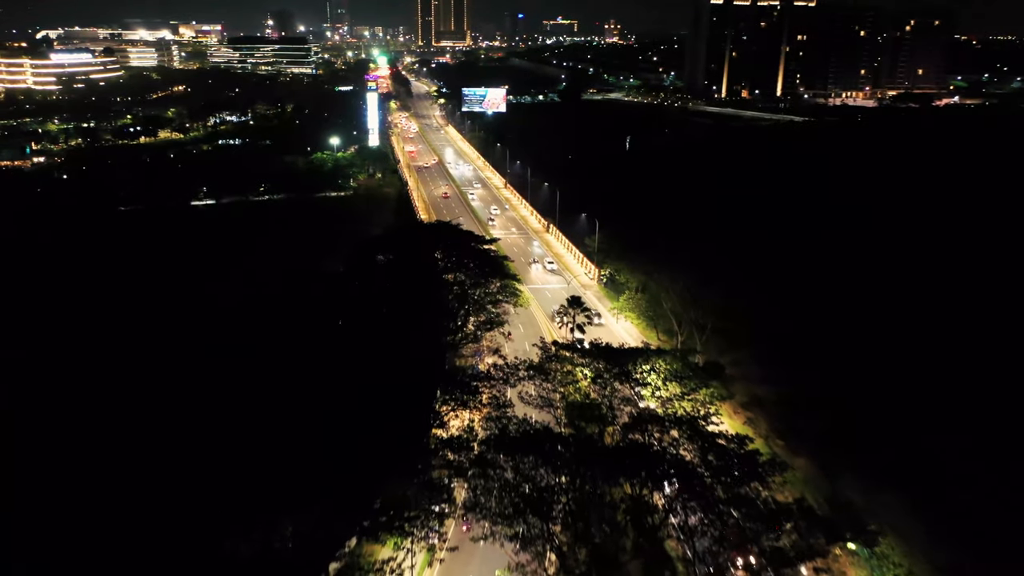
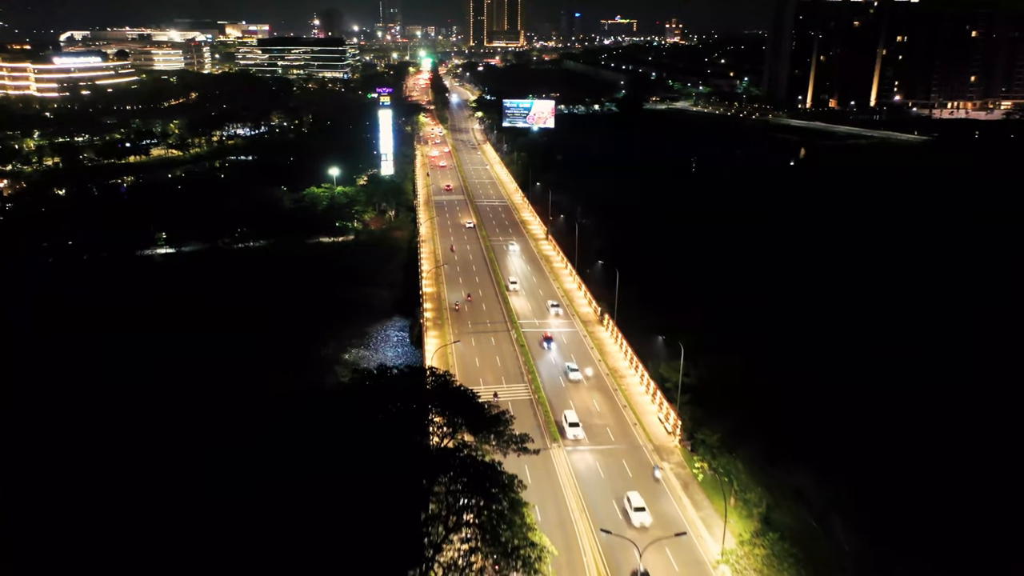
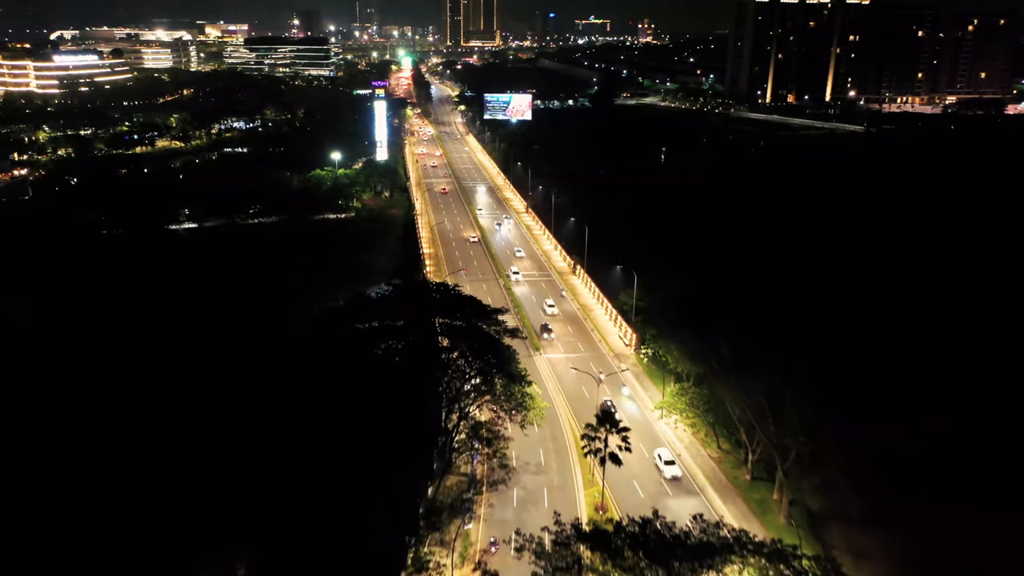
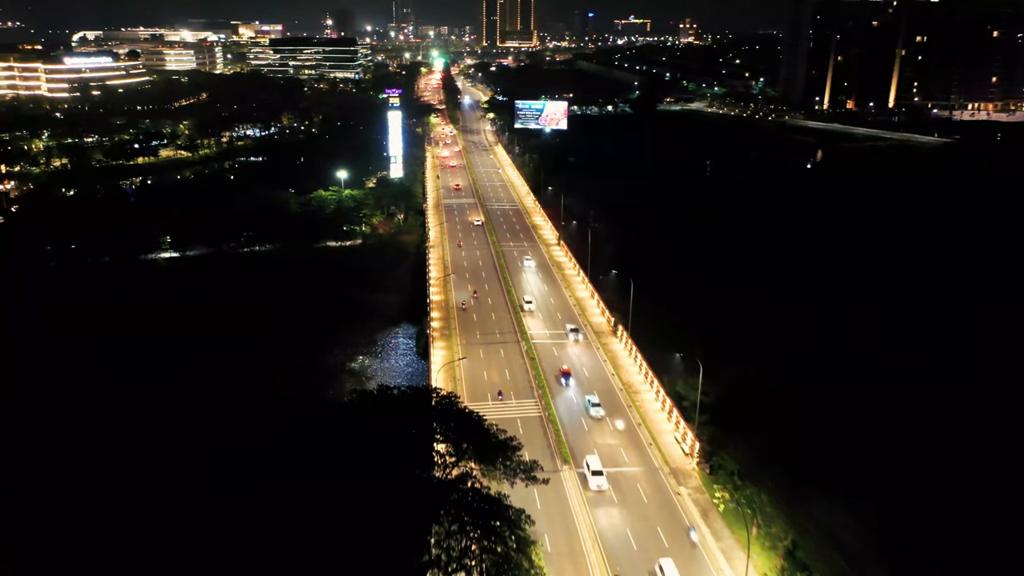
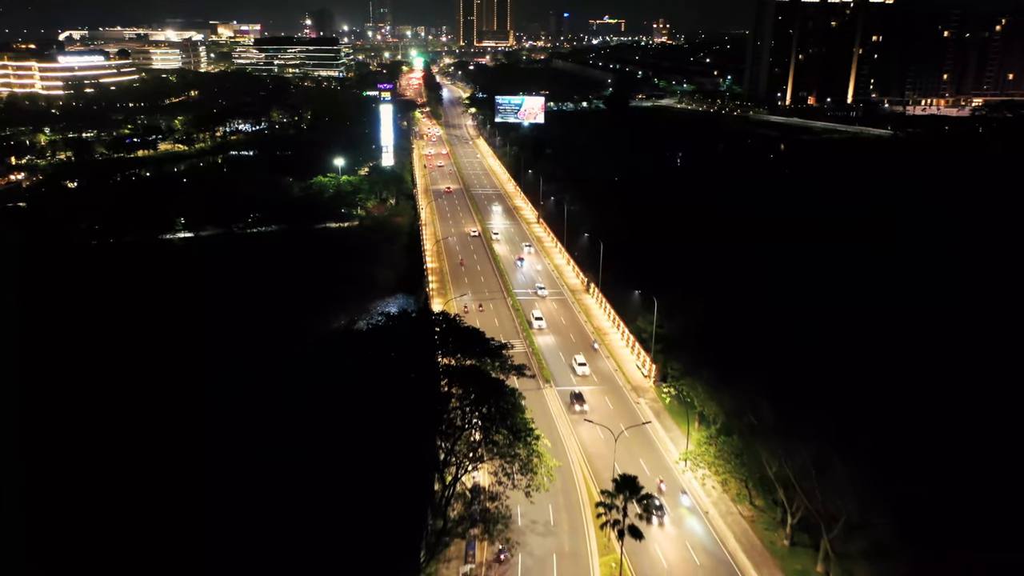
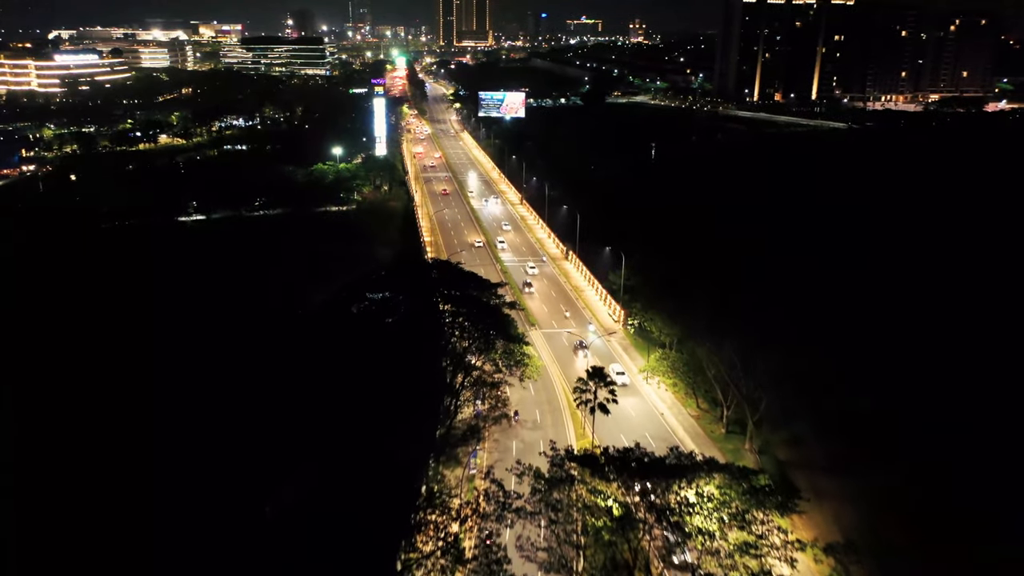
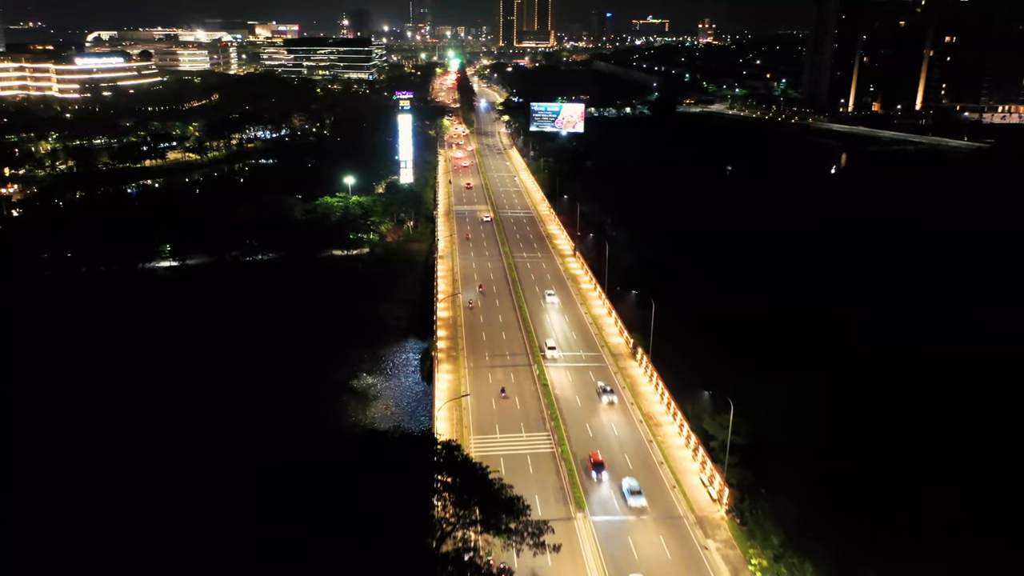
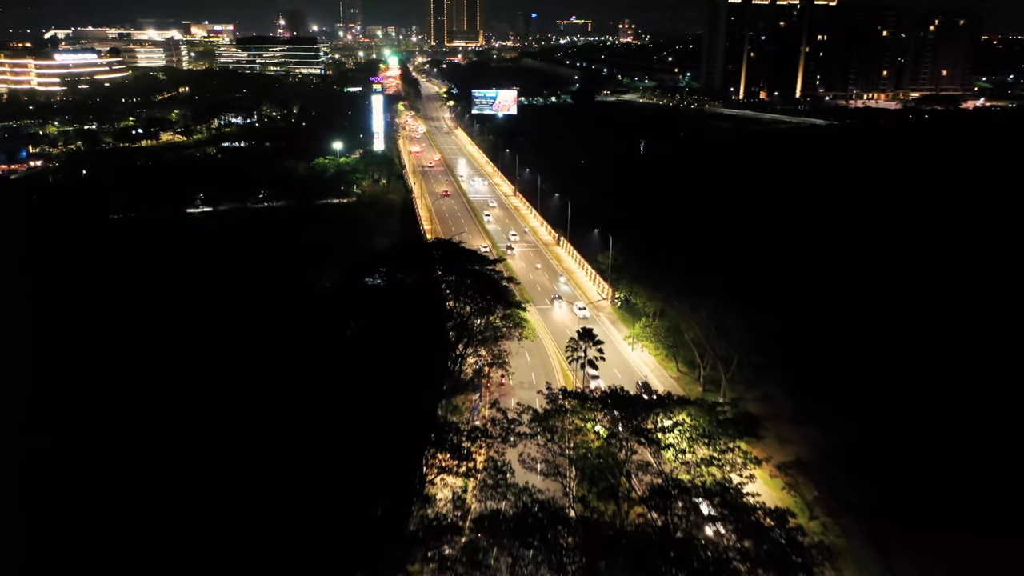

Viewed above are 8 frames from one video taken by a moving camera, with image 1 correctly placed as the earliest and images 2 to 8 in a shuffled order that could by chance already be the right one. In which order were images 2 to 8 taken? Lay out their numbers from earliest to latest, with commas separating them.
8, 6, 3, 5, 2, 4, 7
